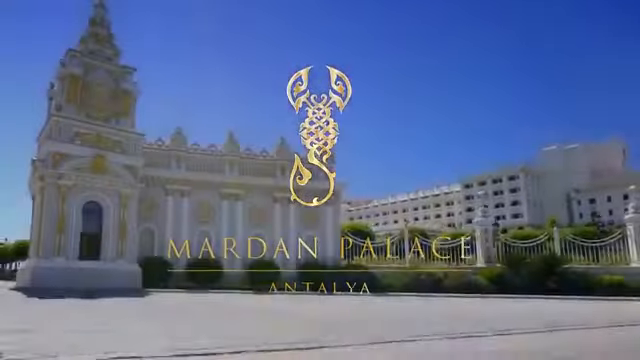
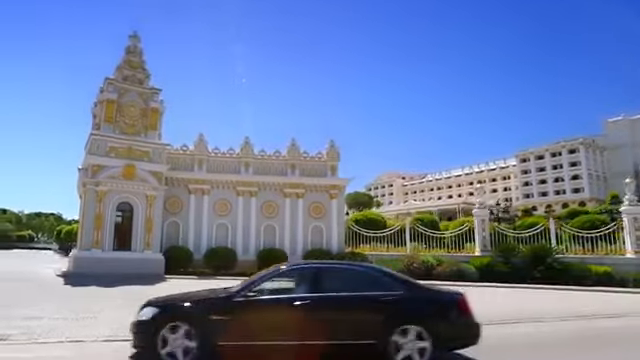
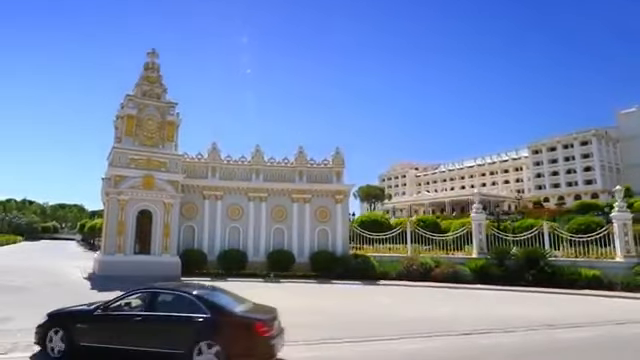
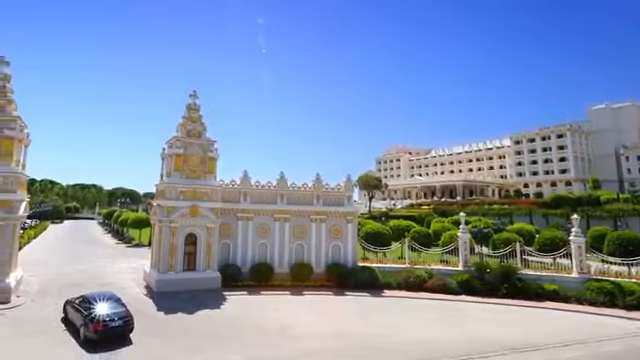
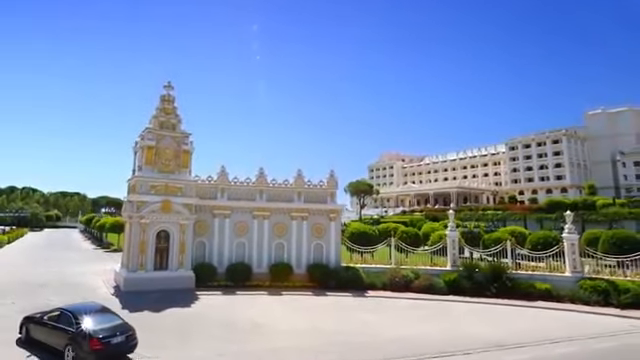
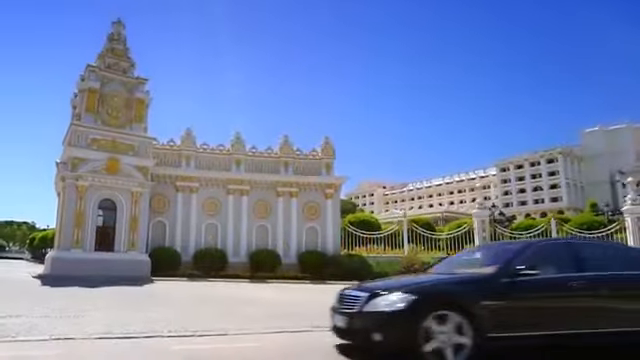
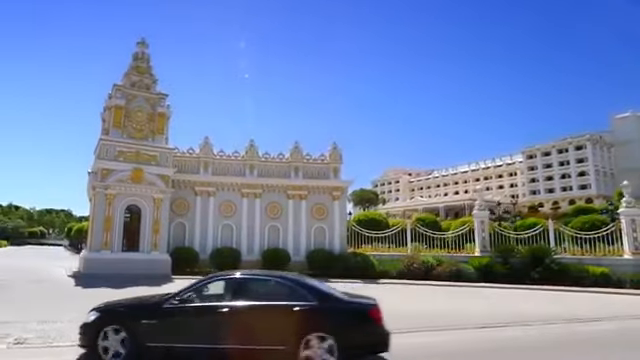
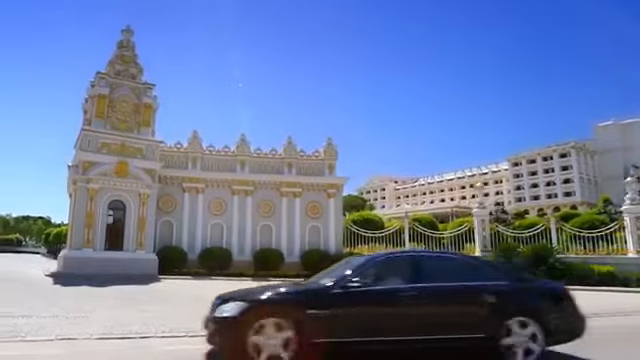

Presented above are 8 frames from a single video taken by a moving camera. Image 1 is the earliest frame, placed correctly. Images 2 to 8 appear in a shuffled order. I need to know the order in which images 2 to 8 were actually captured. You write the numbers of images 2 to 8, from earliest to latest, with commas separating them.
6, 8, 2, 7, 3, 5, 4
